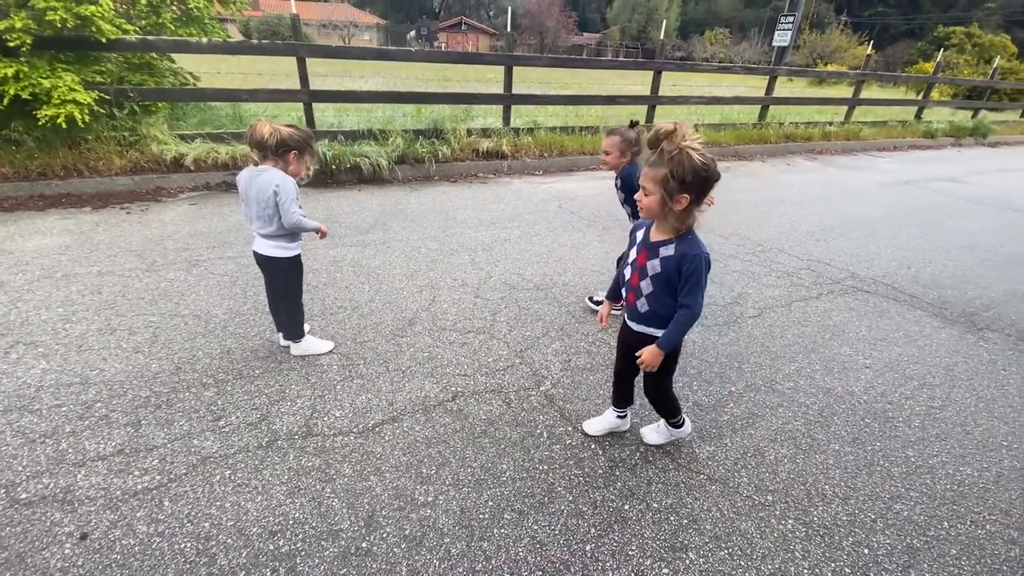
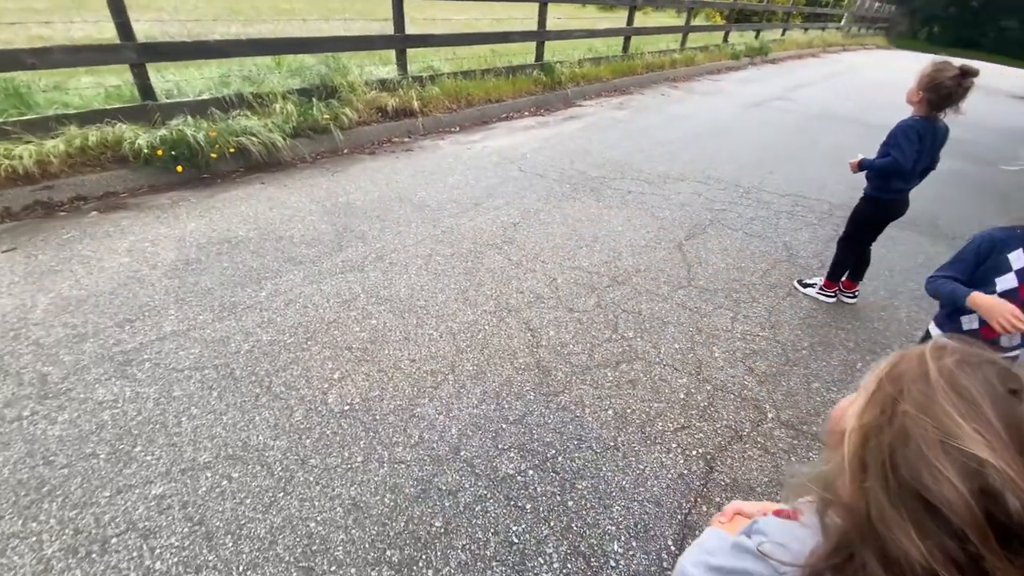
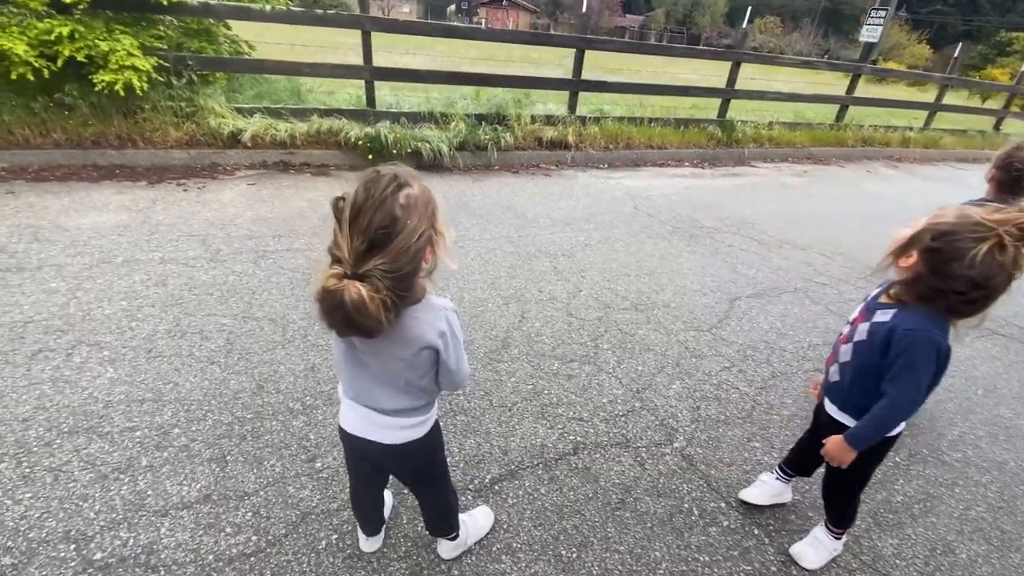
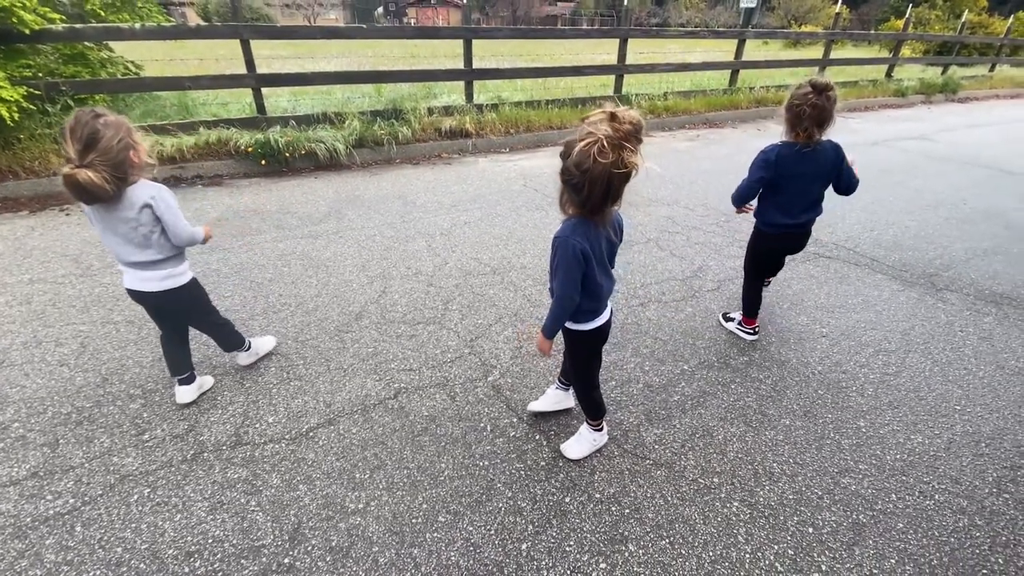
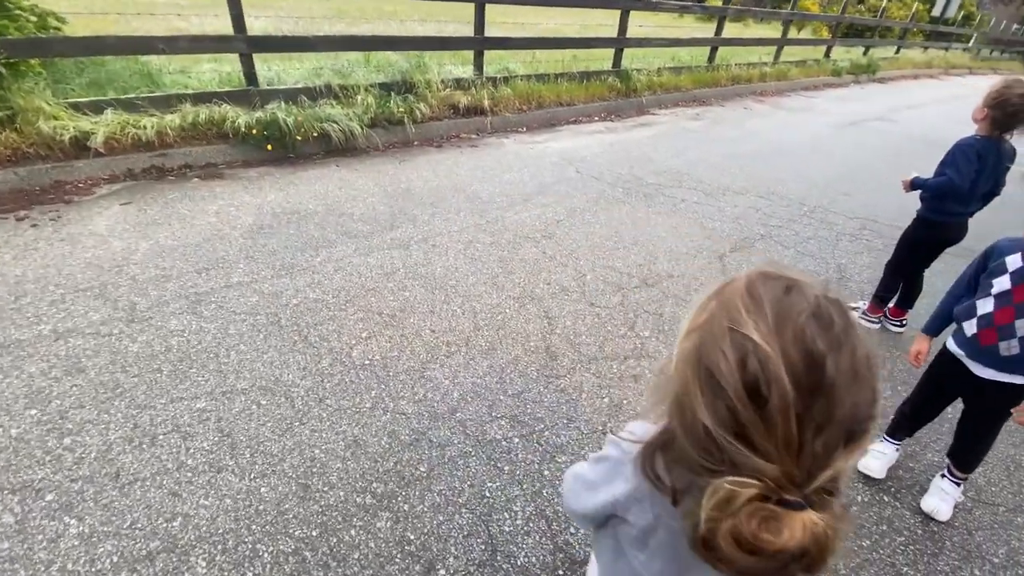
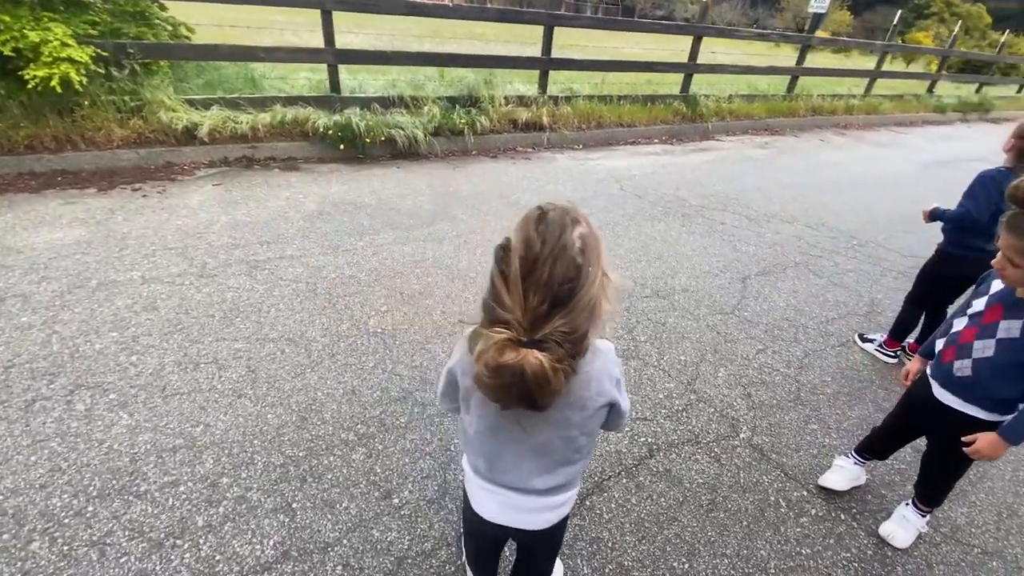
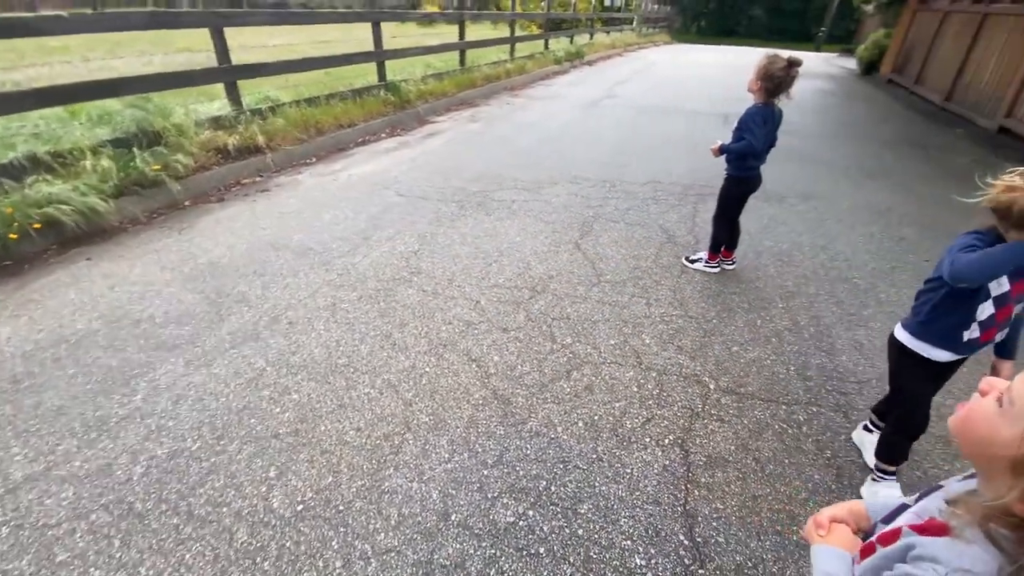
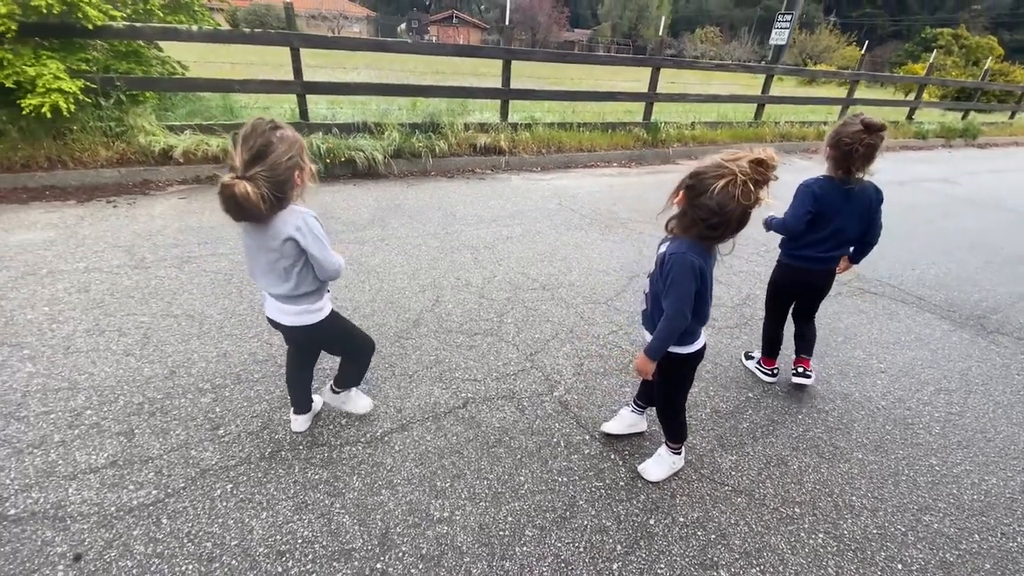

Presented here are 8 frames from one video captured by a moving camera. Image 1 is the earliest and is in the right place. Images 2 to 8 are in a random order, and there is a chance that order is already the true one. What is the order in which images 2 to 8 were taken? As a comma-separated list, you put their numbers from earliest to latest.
4, 8, 3, 6, 5, 2, 7
